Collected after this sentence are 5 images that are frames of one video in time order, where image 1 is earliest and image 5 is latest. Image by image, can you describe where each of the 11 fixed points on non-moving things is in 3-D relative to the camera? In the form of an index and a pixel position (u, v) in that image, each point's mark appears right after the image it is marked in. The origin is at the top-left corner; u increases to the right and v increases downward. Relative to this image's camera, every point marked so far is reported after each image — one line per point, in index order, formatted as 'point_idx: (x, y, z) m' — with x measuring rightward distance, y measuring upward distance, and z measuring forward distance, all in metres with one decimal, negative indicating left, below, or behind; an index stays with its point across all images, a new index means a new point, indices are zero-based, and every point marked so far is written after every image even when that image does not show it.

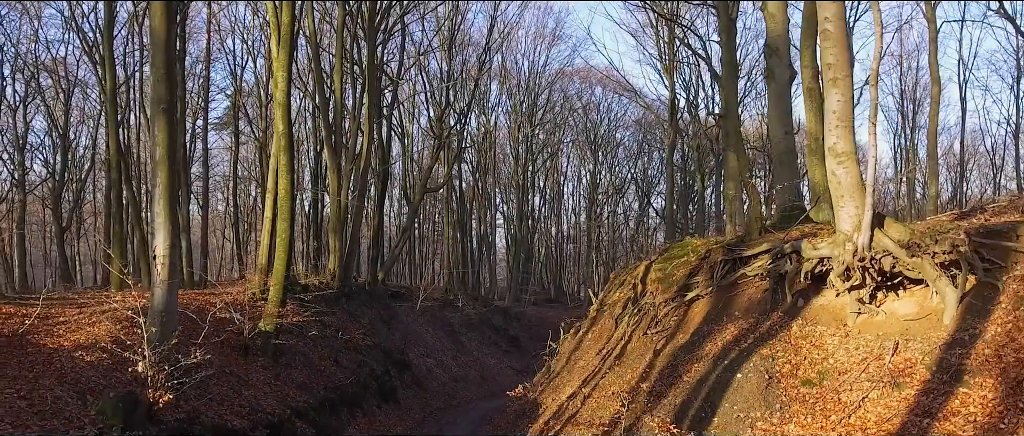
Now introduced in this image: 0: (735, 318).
0: (+2.8, -1.3, +7.7) m
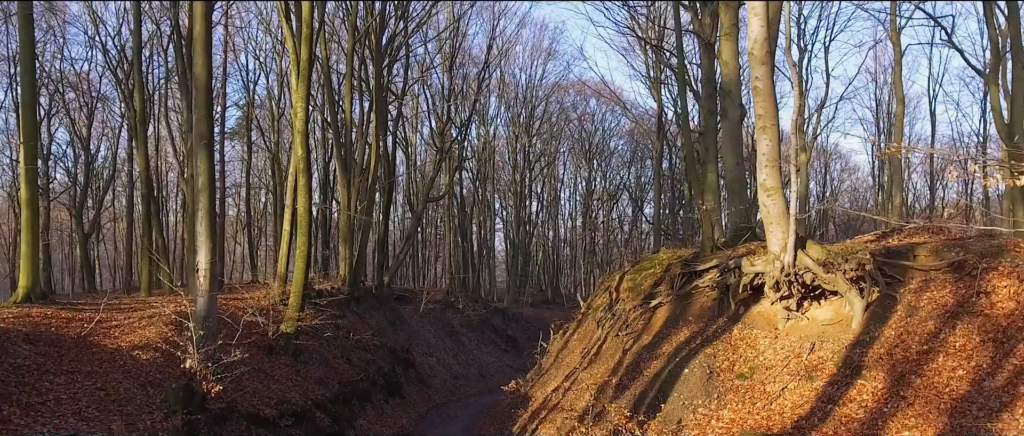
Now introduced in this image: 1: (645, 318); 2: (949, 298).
0: (+2.6, -1.6, +9.1) m
1: (+2.1, -1.6, +9.9) m
2: (+5.3, -1.0, +7.5) m
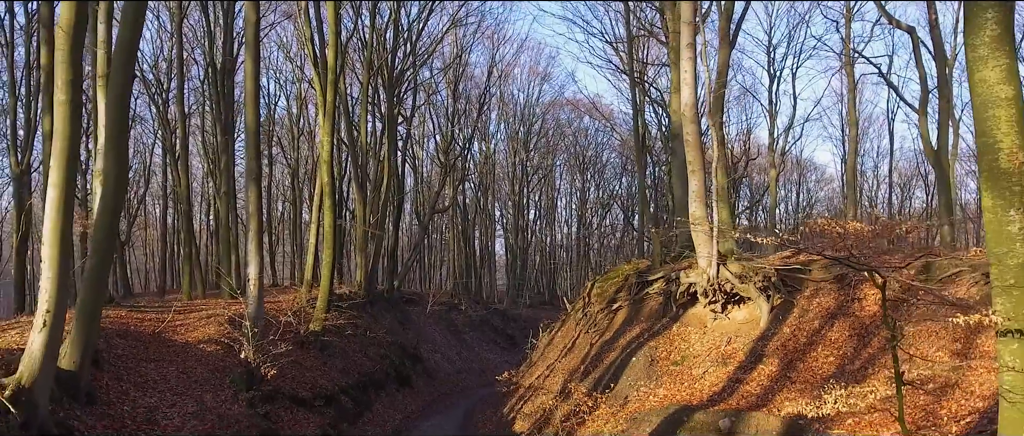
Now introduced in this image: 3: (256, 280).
0: (+2.4, -1.9, +11.4) m
1: (+1.9, -2.0, +12.2) m
2: (+5.1, -1.4, +9.7) m
3: (-4.9, -1.2, +11.7) m
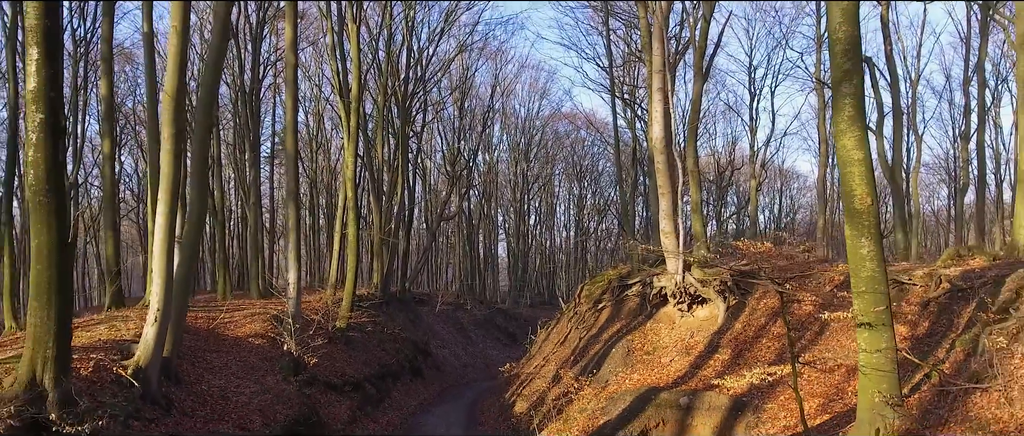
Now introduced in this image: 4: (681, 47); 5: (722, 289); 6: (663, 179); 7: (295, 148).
0: (+2.4, -2.2, +13.5) m
1: (+1.9, -2.3, +14.2) m
2: (+5.1, -1.7, +11.8) m
3: (-4.9, -1.5, +13.8) m
4: (+5.0, +5.1, +18.2) m
5: (+4.2, -1.4, +12.1) m
6: (+3.0, +0.7, +12.0) m
7: (-5.1, +1.6, +14.2) m
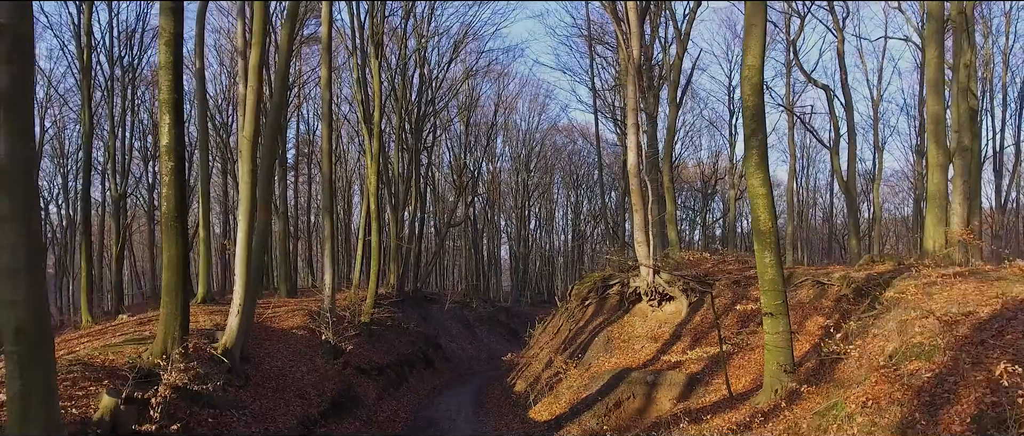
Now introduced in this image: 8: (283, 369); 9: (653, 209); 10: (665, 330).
0: (+2.5, -2.5, +16.1) m
1: (+2.0, -2.6, +16.9) m
2: (+5.1, -2.0, +14.4) m
3: (-4.9, -1.8, +16.5) m
4: (+5.1, +4.8, +20.8) m
5: (+4.2, -1.7, +14.7) m
6: (+3.0, +0.4, +14.7) m
7: (-5.1, +1.3, +16.8) m
8: (-5.0, -3.3, +13.3) m
9: (+3.7, +0.2, +16.0) m
10: (+3.7, -2.7, +14.5) m
